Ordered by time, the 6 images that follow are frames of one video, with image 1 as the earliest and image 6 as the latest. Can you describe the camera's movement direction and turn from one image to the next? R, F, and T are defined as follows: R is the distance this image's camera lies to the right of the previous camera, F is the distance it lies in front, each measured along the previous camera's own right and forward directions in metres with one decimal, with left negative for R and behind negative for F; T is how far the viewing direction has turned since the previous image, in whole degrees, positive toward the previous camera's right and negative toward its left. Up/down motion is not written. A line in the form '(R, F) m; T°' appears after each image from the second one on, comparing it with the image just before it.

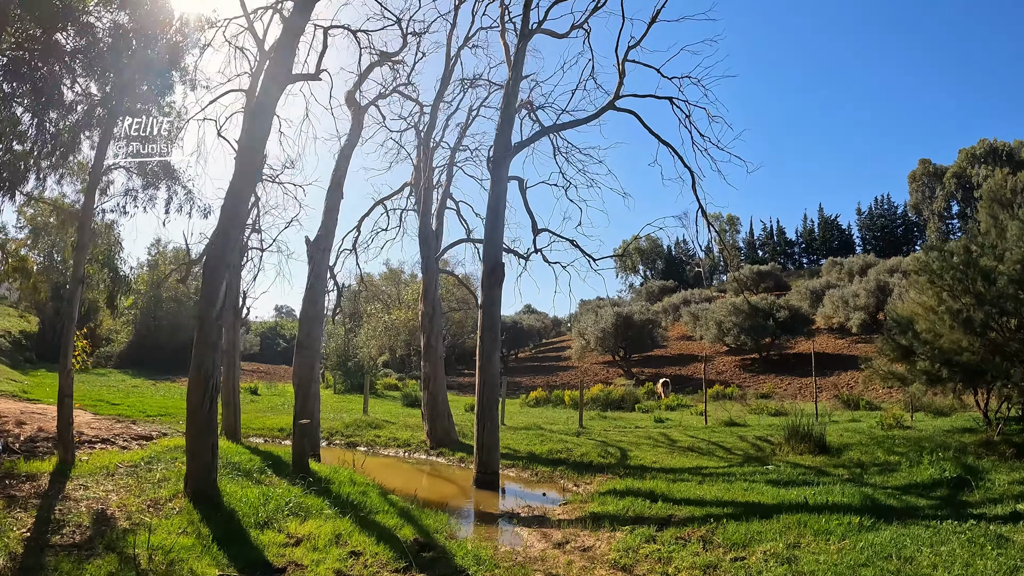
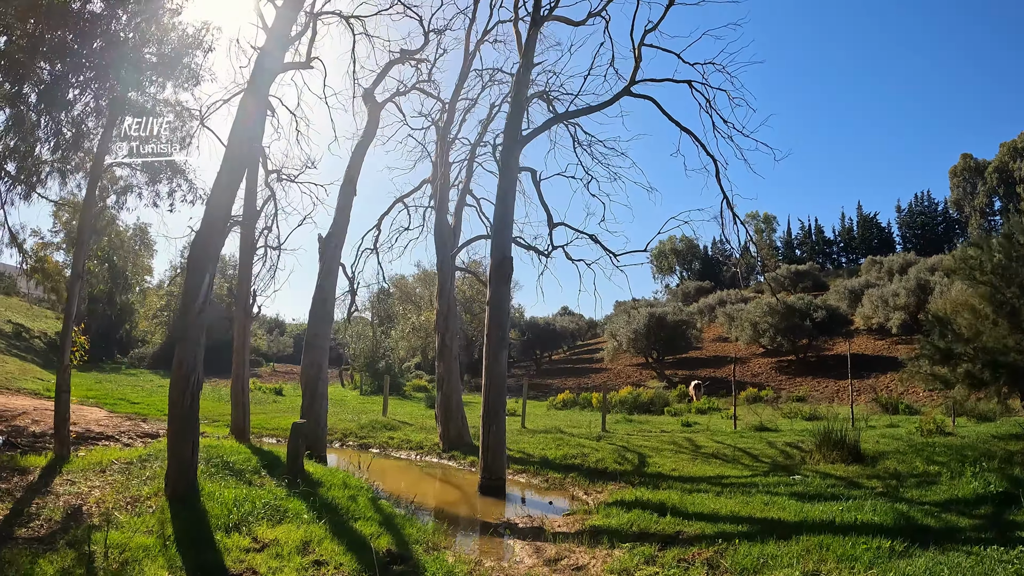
(+0.3, +0.5) m; -3°
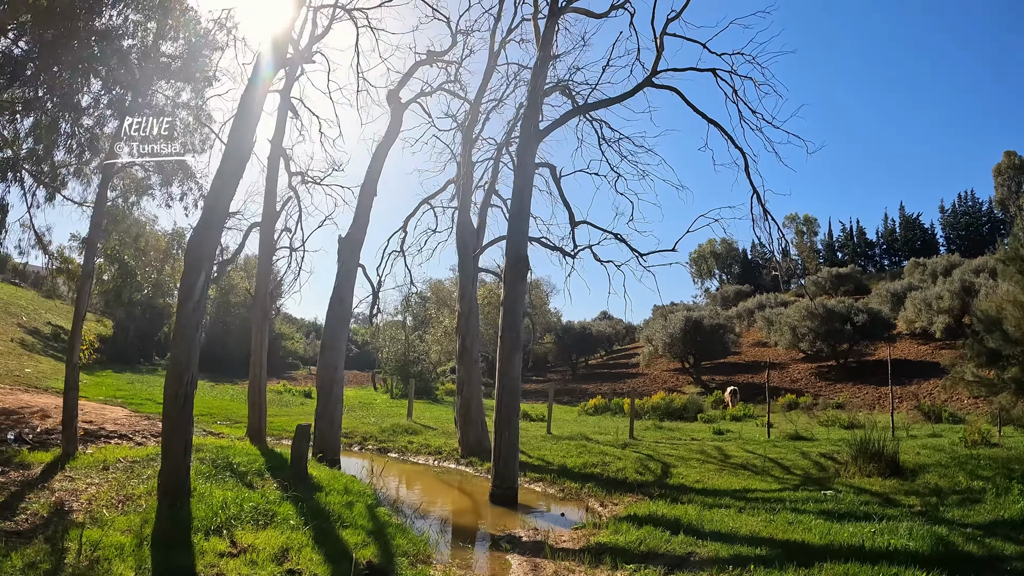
(+0.3, +0.4) m; -3°
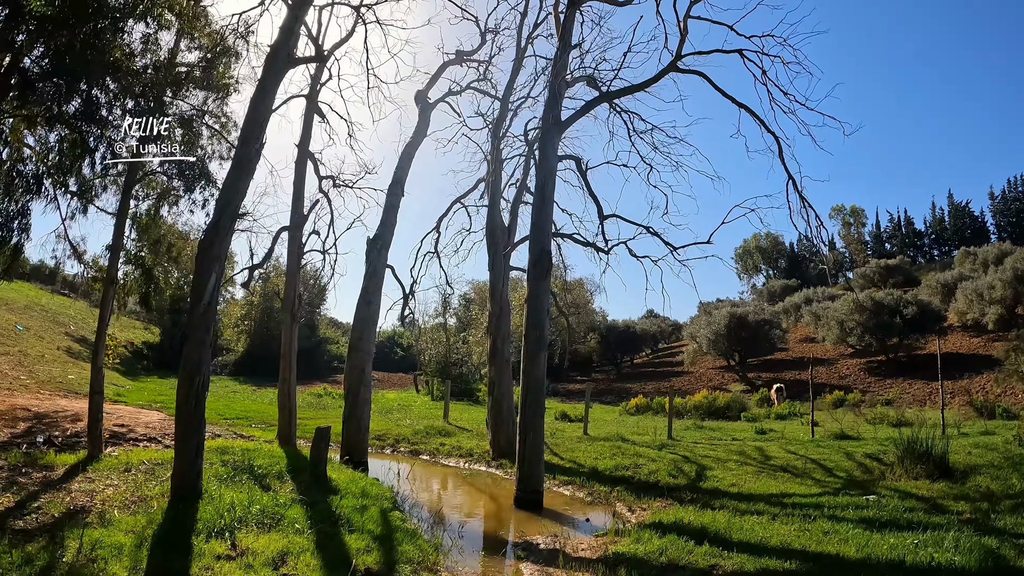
(+0.3, +0.3) m; -4°
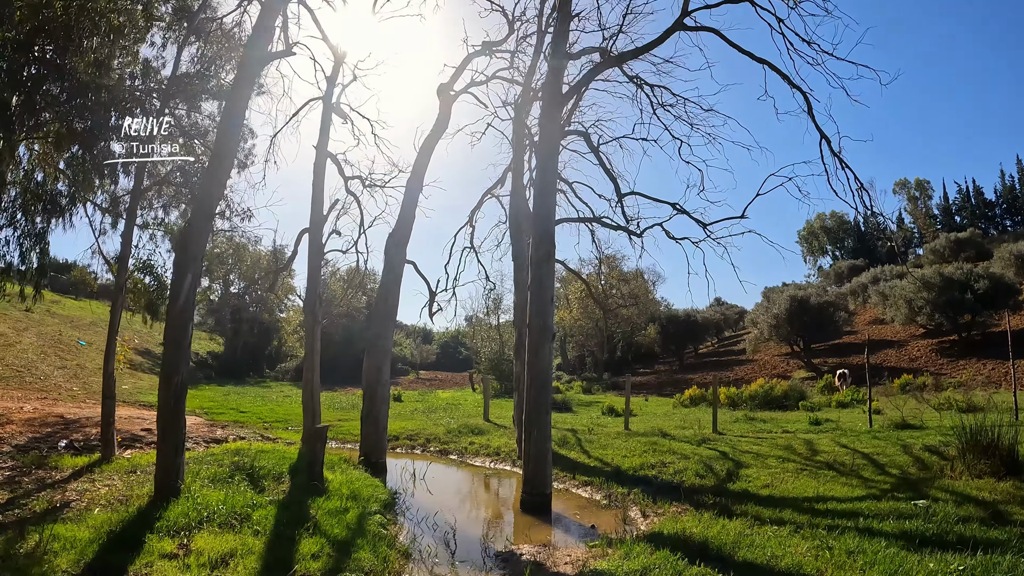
(+0.7, +0.7) m; -5°
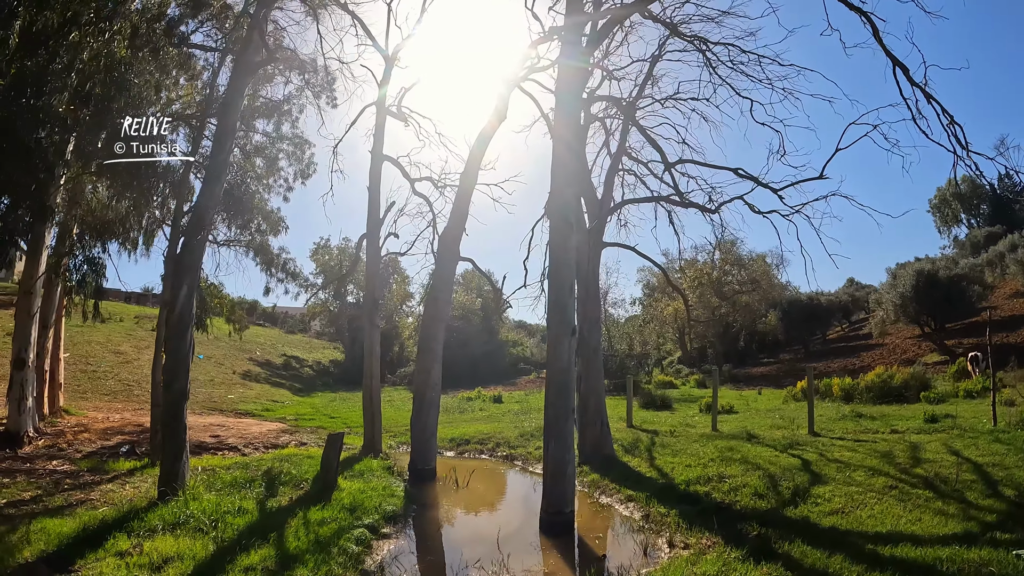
(+1.1, +1.0) m; -11°
